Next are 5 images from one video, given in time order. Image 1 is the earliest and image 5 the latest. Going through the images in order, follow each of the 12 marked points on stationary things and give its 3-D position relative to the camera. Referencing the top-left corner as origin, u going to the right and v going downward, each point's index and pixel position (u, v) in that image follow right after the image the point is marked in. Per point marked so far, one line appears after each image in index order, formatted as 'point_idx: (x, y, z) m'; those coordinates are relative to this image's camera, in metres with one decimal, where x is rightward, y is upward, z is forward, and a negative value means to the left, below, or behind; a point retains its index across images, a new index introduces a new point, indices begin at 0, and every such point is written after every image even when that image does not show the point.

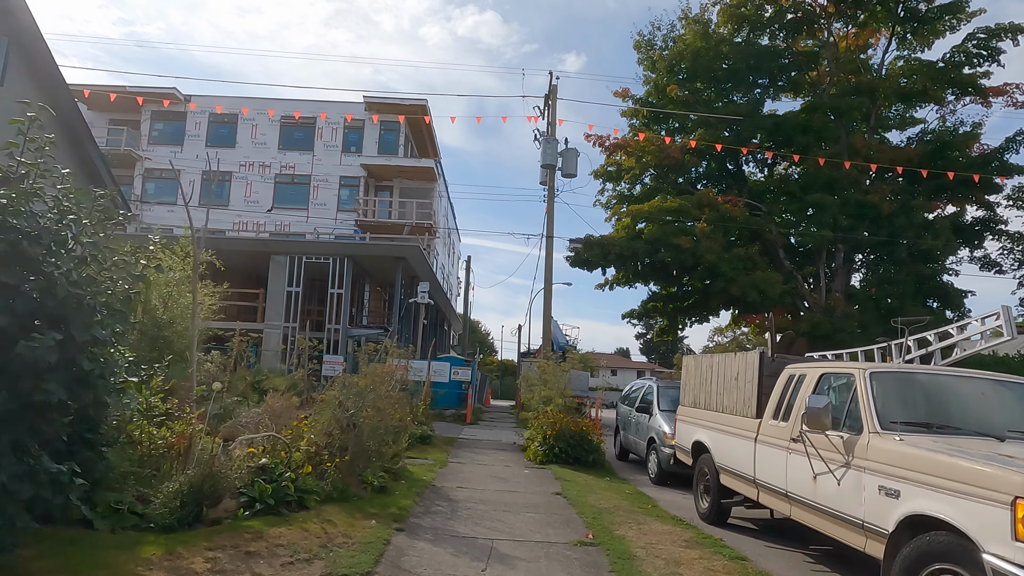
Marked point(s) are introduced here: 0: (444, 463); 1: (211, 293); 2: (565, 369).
0: (-0.9, -2.2, +8.8) m
1: (-4.9, -0.1, +11.2) m
2: (+0.9, -1.4, +11.4) m
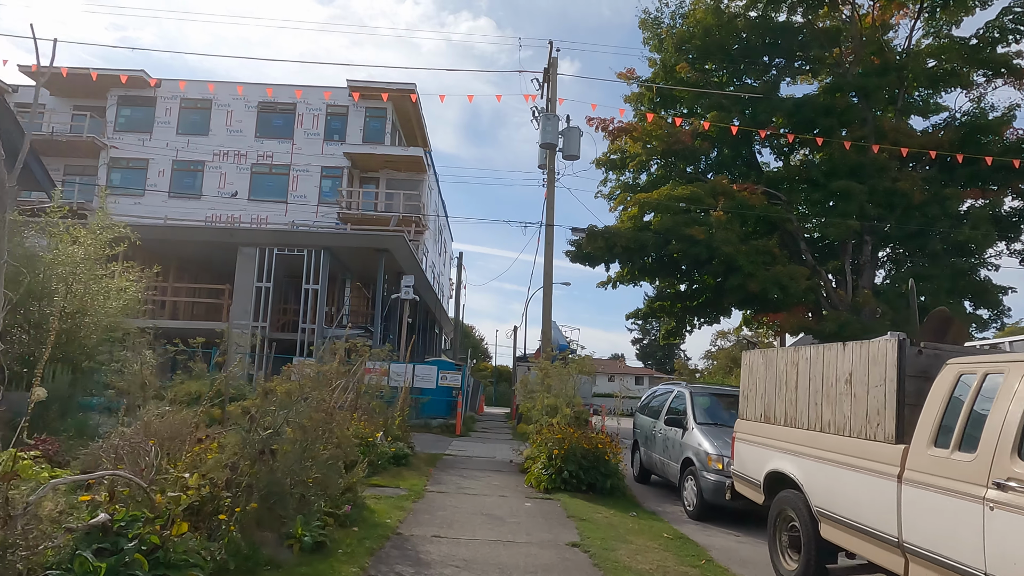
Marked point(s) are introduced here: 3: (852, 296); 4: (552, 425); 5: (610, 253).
0: (-0.9, -2.0, +6.8) m
1: (-4.9, +0.1, +9.1) m
2: (+0.8, -1.2, +9.4) m
3: (+9.6, -0.2, +19.3) m
4: (+0.5, -1.6, +8.1) m
5: (+2.8, +1.0, +19.6) m
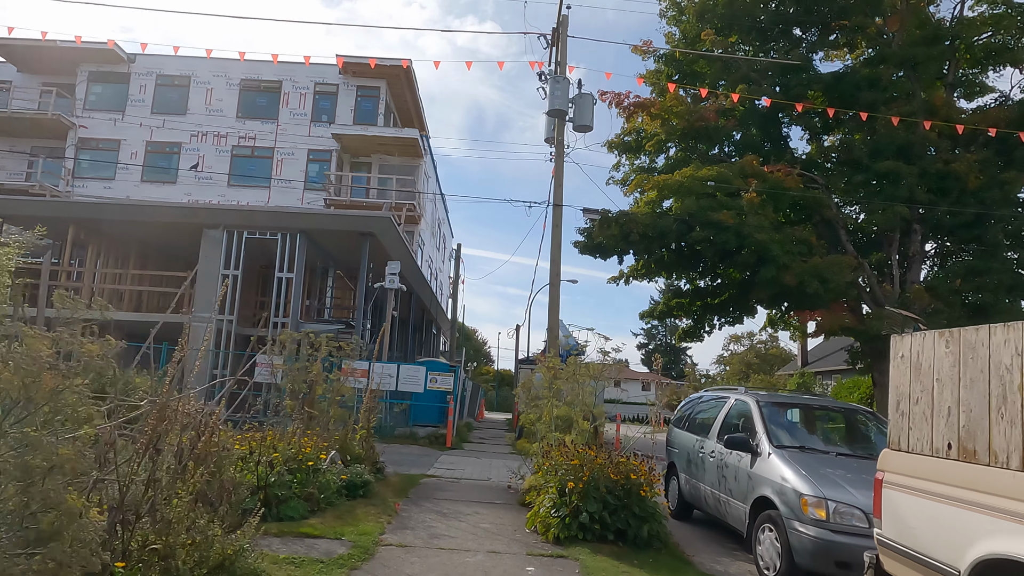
0: (-0.9, -1.7, +4.6) m
1: (-4.9, +0.4, +7.0) m
2: (+0.8, -0.9, +7.2) m
3: (+9.6, -0.1, +17.0) m
4: (+0.5, -1.4, +5.9) m
5: (+2.9, +1.2, +17.4) m
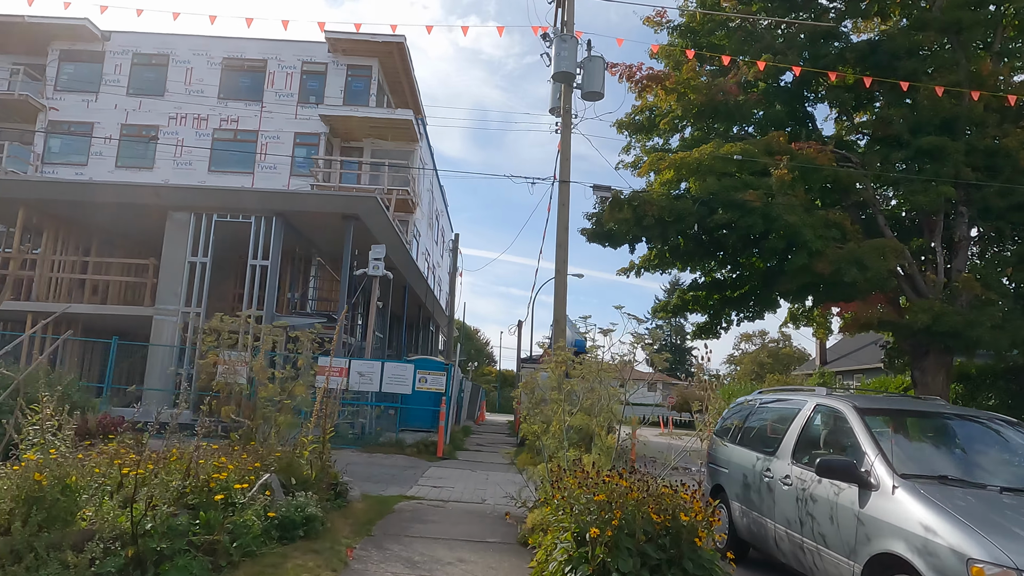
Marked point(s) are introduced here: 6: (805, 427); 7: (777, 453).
0: (-1.0, -1.5, +2.9) m
1: (-5.0, +0.7, +5.3) m
2: (+0.8, -0.7, +5.6) m
3: (+9.6, +0.2, +15.3) m
4: (+0.4, -1.1, +4.2) m
5: (+2.9, +1.4, +15.7) m
6: (+1.9, -0.9, +4.5) m
7: (+1.8, -1.1, +4.7) m
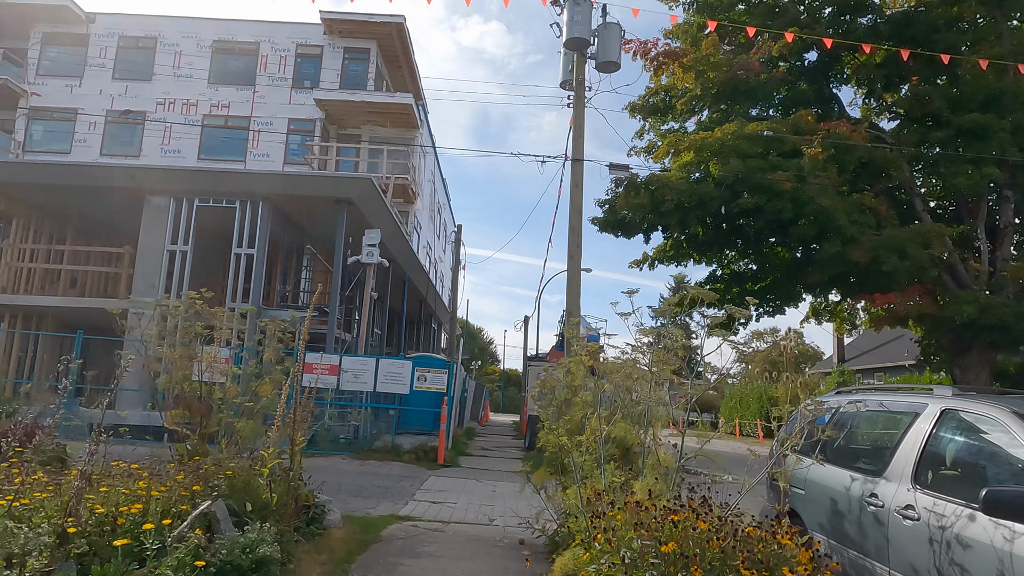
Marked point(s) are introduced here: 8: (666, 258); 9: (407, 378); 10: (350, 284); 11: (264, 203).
0: (-0.9, -1.3, +1.8) m
1: (-4.9, +0.8, +4.2) m
2: (+0.9, -0.5, +4.4) m
3: (+9.8, +0.4, +14.1) m
4: (+0.5, -0.9, +3.1) m
5: (+3.0, +1.6, +14.5) m
6: (+2.0, -0.7, +3.4) m
7: (+1.9, -1.0, +3.5) m
8: (+4.0, +0.8, +17.6) m
9: (-1.6, -1.4, +10.8) m
10: (-3.4, +0.1, +14.5) m
11: (-4.6, +1.6, +12.7) m
